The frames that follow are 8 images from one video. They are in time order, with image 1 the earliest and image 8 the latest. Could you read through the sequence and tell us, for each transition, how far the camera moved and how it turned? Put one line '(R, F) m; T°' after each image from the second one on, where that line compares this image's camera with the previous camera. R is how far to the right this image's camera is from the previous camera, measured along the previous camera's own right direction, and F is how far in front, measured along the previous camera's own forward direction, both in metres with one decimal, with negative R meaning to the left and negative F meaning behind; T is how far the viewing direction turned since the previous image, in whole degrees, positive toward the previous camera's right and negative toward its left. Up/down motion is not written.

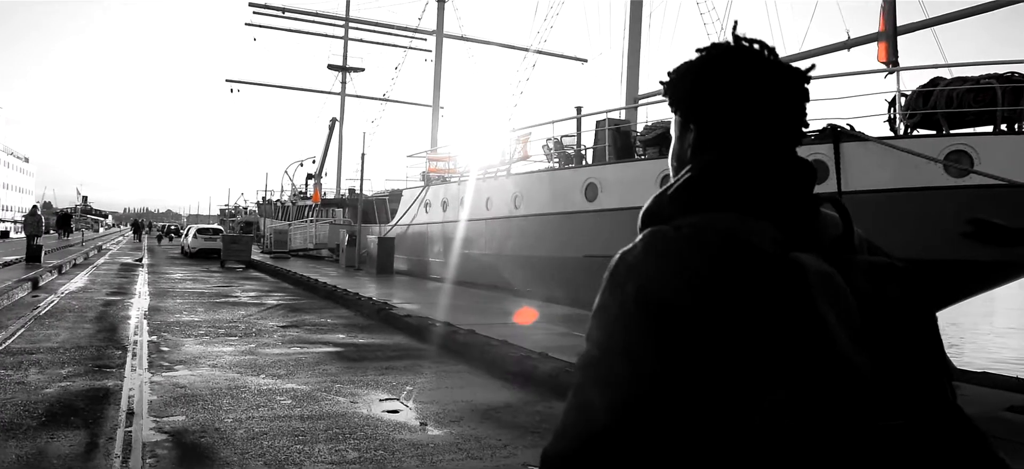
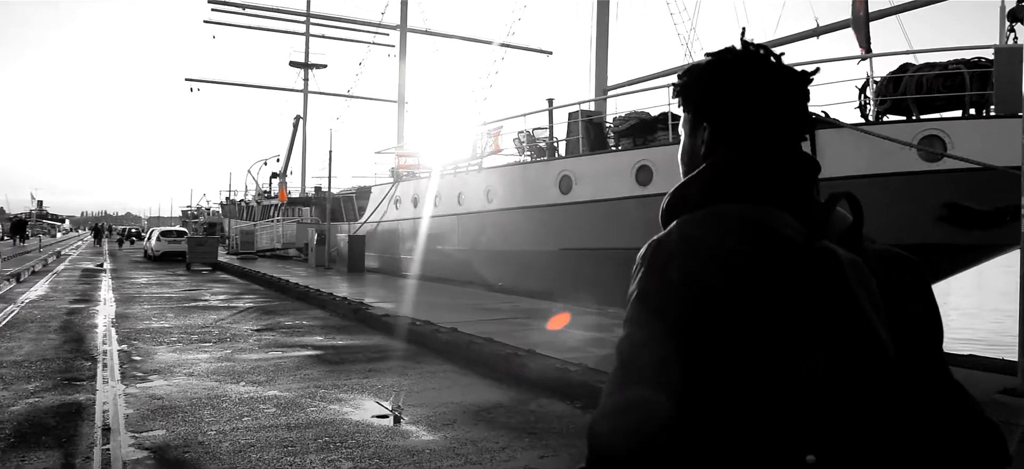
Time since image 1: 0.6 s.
(-0.1, +0.1) m; +2°
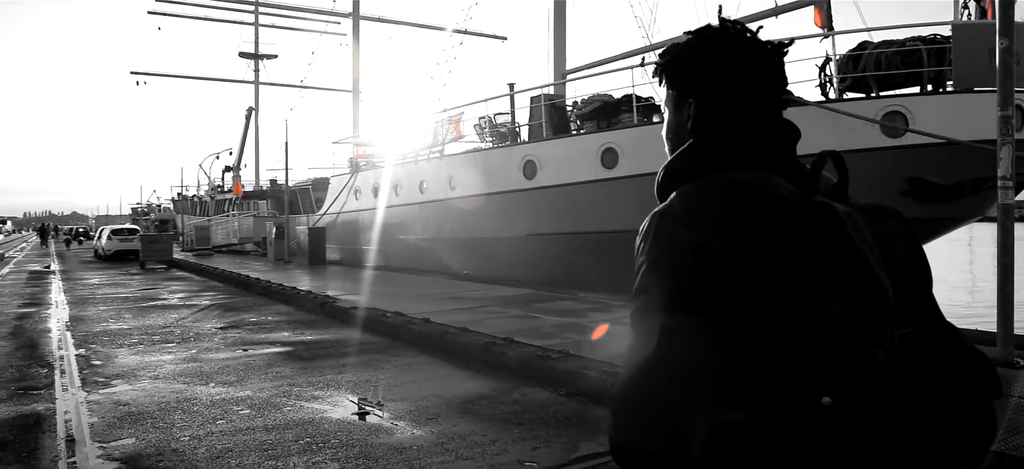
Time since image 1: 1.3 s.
(-0.1, +0.1) m; +3°
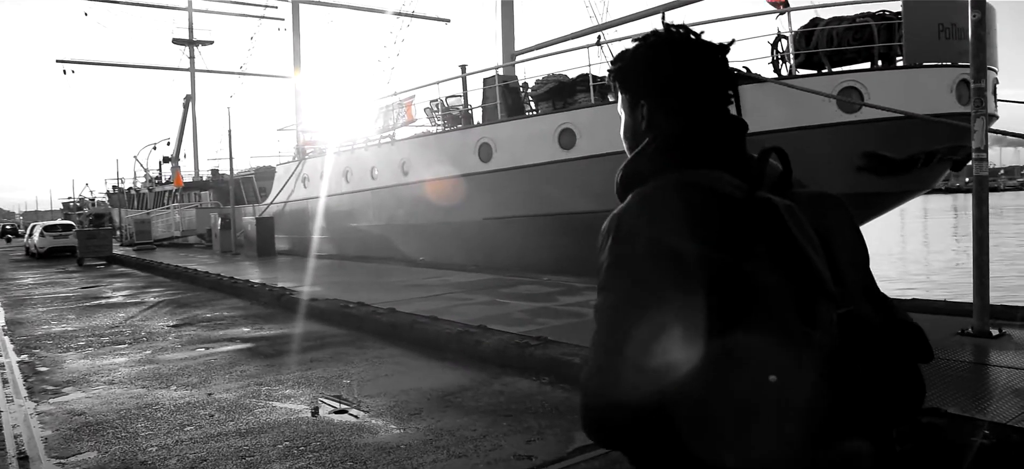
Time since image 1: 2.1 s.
(-0.2, +0.2) m; +4°
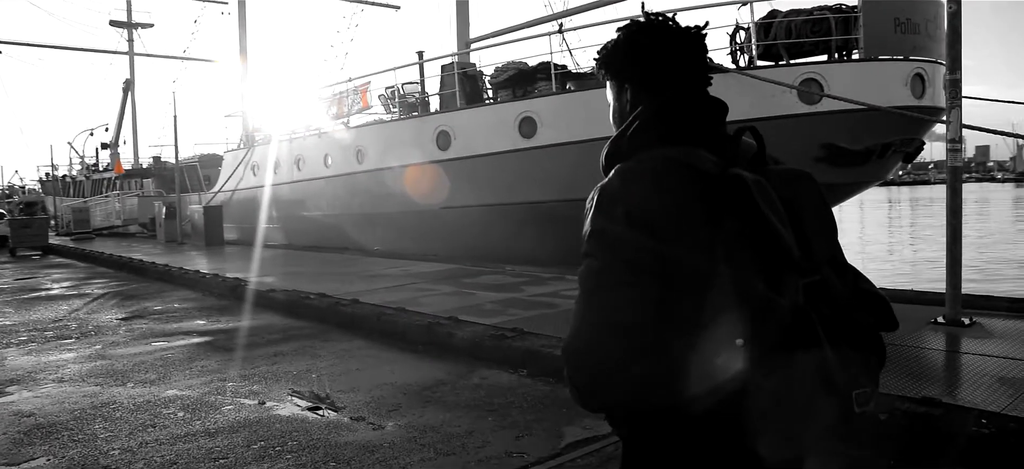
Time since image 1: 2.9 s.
(-0.2, +0.2) m; +4°
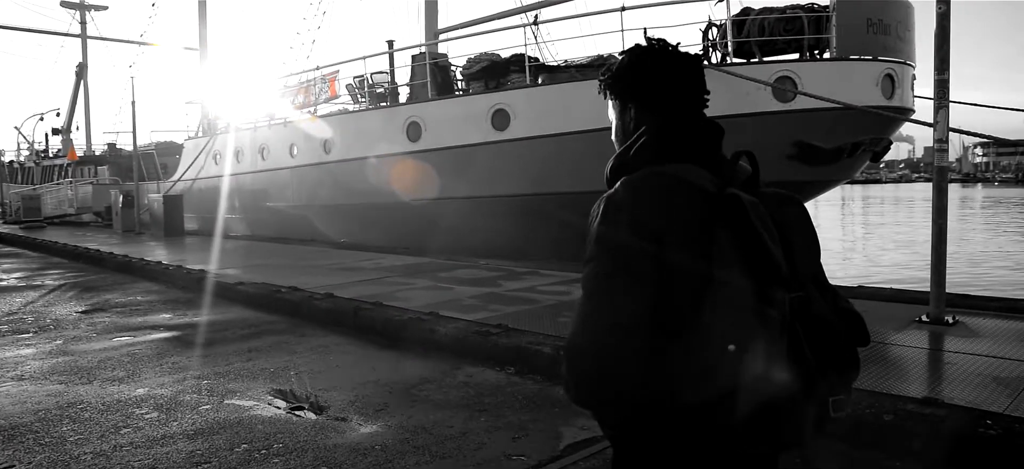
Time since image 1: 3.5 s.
(-0.2, +0.1) m; +3°
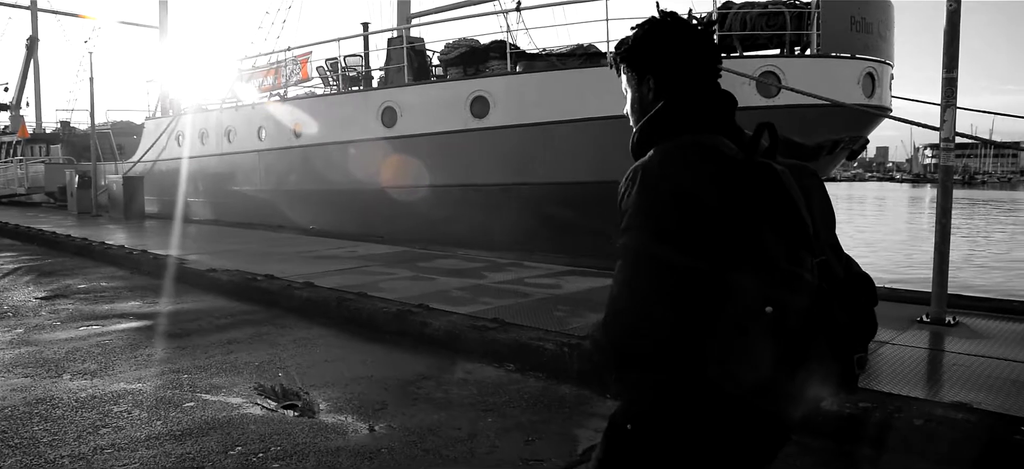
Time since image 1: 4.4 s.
(-0.3, +0.2) m; +3°
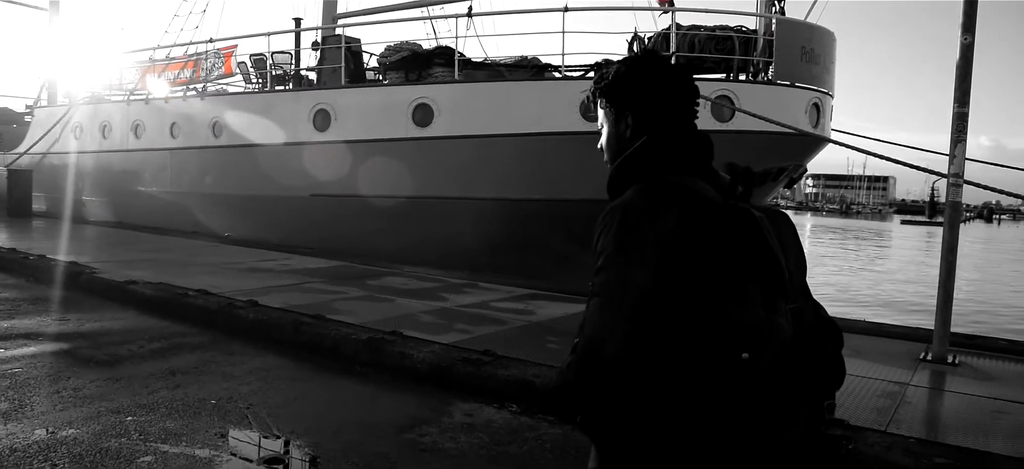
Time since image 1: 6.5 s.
(-0.6, +0.6) m; +8°
